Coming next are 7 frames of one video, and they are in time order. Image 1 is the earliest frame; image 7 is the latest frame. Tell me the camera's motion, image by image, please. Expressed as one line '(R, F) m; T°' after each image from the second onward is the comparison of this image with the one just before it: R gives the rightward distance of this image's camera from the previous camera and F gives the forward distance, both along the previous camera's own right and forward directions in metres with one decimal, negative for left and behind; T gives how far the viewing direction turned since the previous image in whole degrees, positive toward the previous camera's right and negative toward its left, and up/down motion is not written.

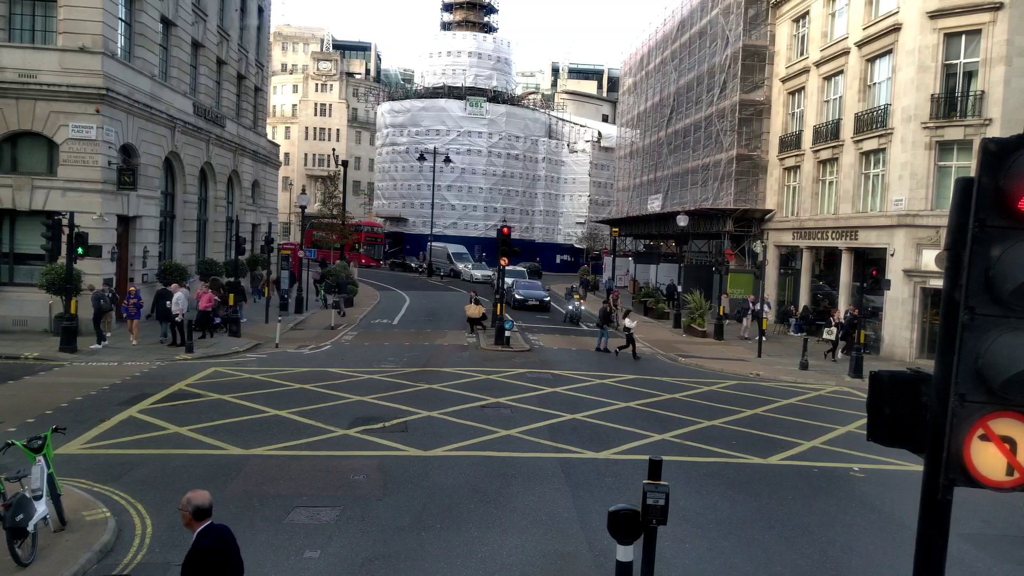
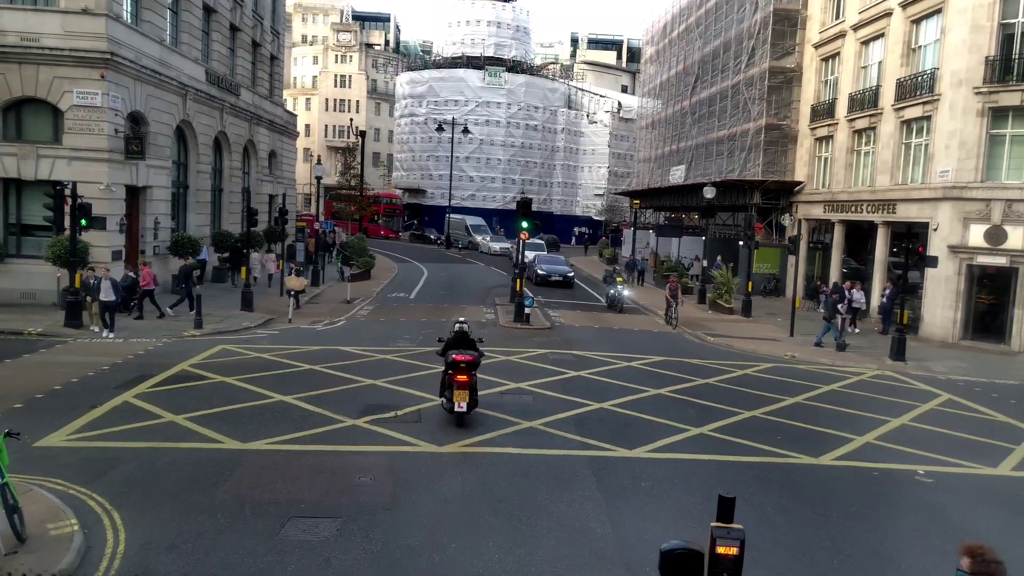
(-0.1, +1.0) m; -1°
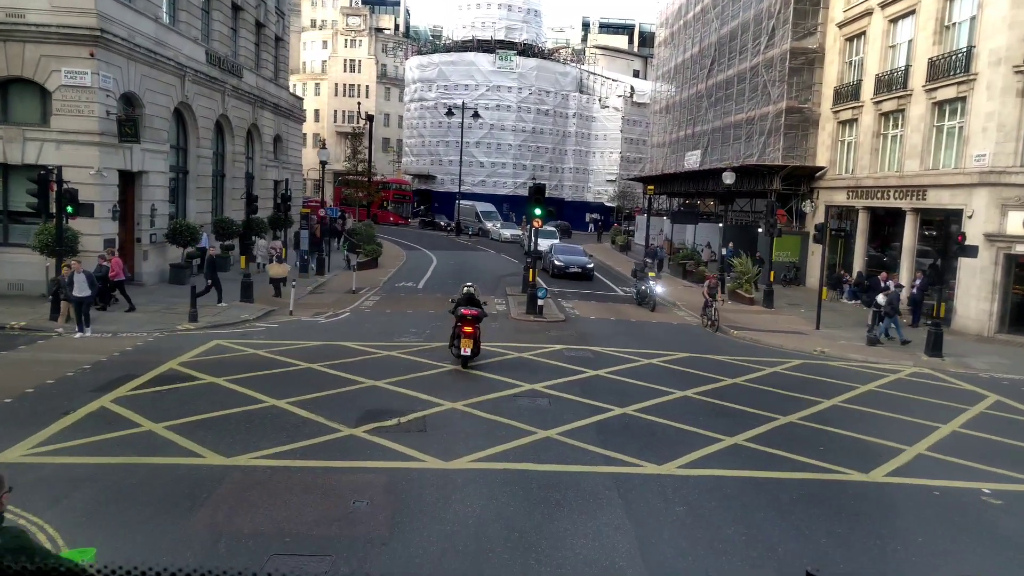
(-0.1, +1.1) m; -1°
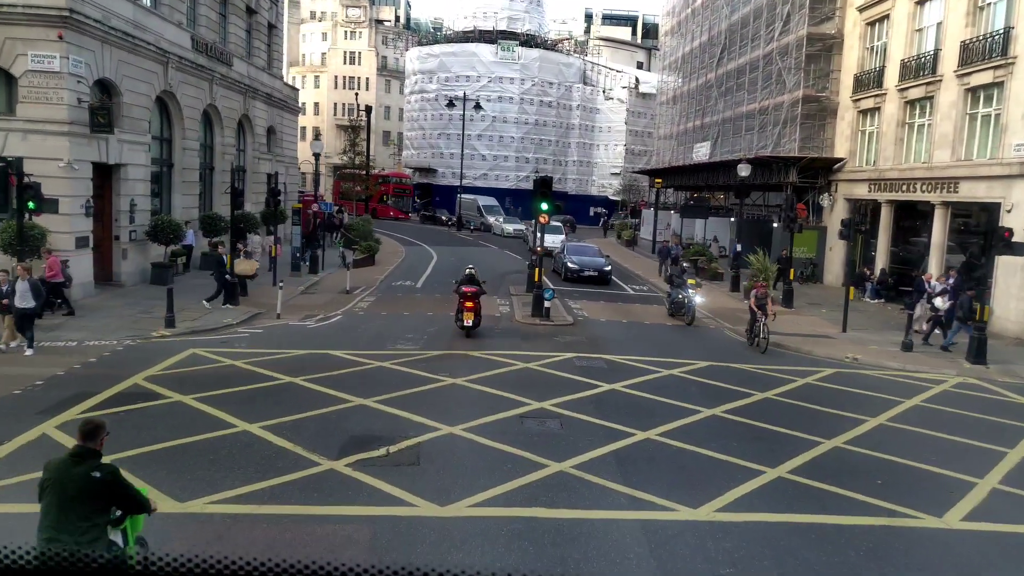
(-0.1, +1.6) m; 0°
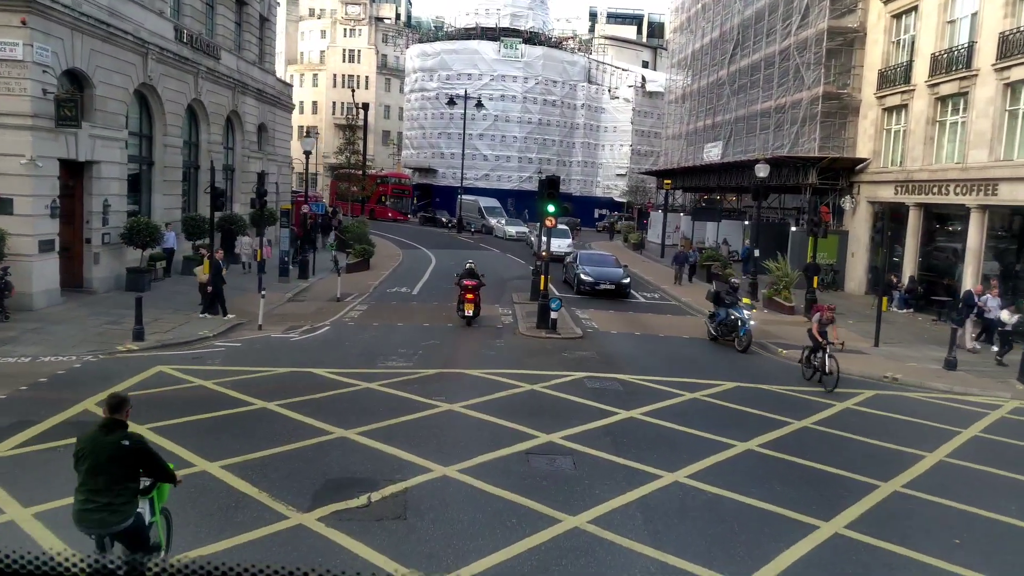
(0.0, +1.8) m; 0°
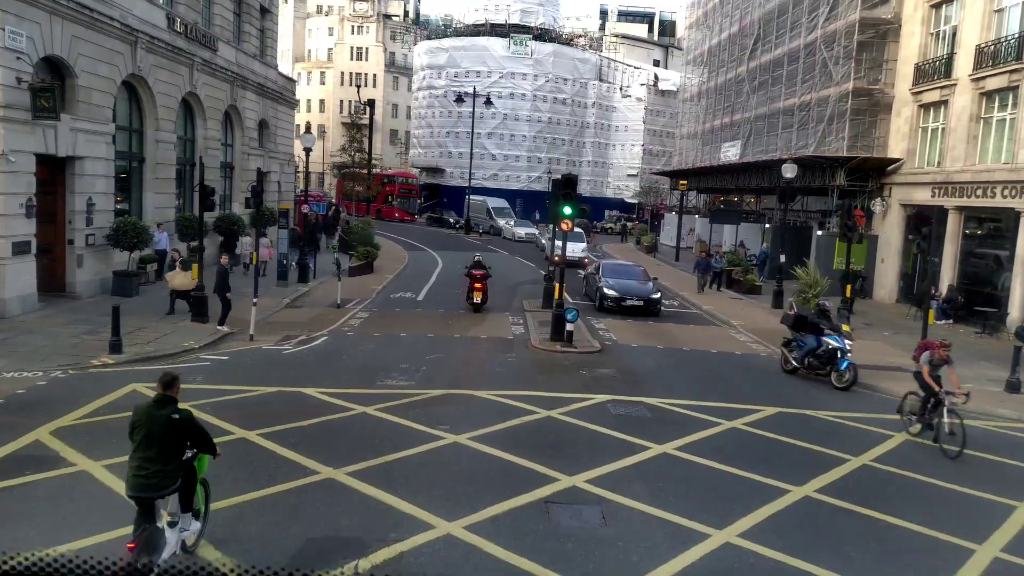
(-0.2, +1.6) m; 0°
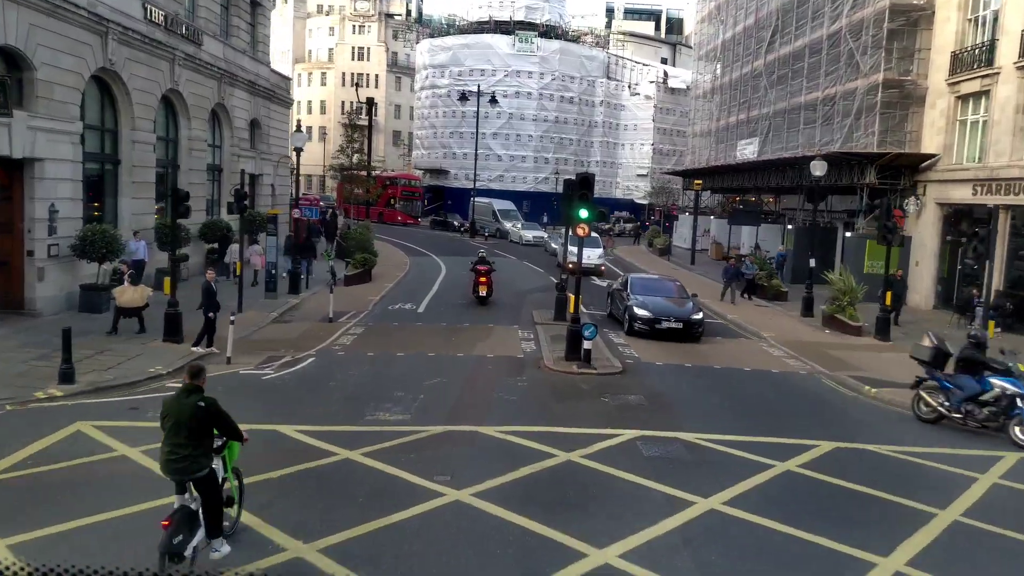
(0.0, +2.0) m; 0°
